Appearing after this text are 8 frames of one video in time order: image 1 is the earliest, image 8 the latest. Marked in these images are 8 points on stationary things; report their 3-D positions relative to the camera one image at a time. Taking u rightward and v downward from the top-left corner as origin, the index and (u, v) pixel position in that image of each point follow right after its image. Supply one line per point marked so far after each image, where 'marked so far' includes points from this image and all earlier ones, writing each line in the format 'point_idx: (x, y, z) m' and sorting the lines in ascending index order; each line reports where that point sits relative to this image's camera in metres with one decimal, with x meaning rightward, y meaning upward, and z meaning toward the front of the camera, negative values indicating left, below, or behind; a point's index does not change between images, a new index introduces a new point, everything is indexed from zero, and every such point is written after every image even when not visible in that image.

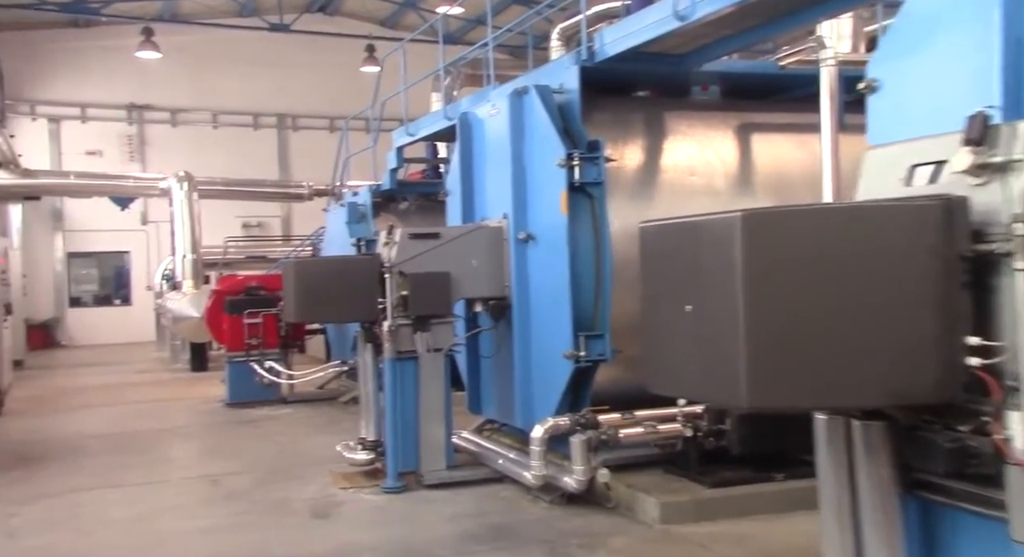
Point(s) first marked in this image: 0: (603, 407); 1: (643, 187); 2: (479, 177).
0: (+0.4, -0.6, +4.7) m
1: (+0.6, +0.4, +4.5) m
2: (-0.2, +0.6, +5.4) m
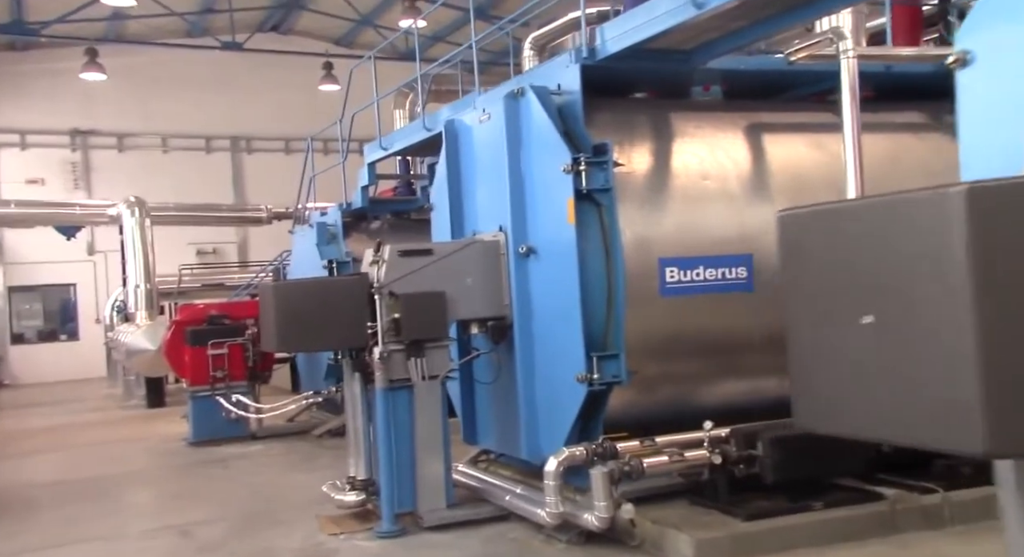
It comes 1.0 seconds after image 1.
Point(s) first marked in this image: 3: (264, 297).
0: (+0.5, -0.7, +4.3) m
1: (+0.6, +0.4, +4.1) m
2: (-0.2, +0.5, +5.0) m
3: (-1.1, -0.1, +4.4) m
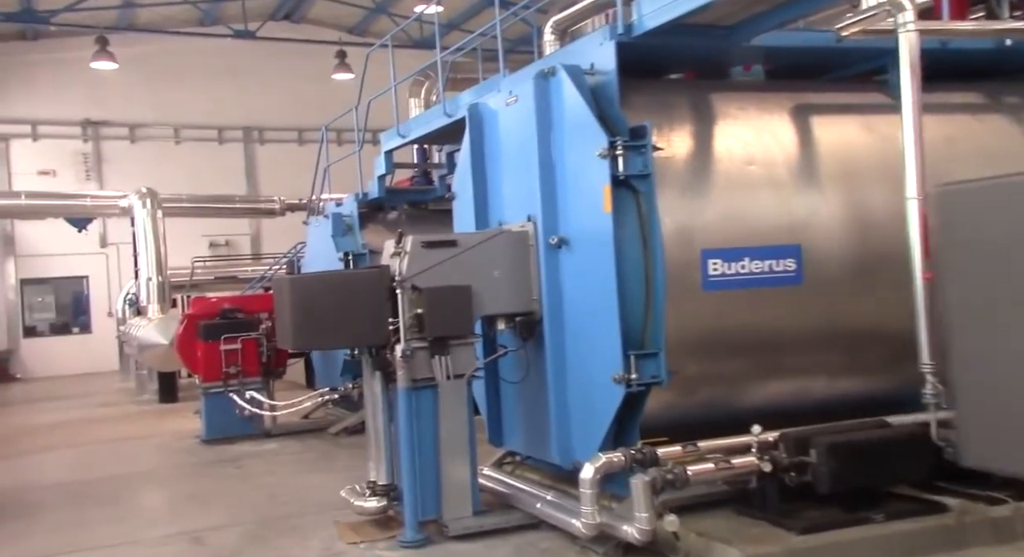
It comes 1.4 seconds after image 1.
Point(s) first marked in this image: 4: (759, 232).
0: (+0.6, -0.7, +4.0) m
1: (+0.7, +0.4, +3.9) m
2: (-0.1, +0.5, +4.8) m
3: (-1.0, 0.0, +4.1) m
4: (+1.0, +0.2, +3.9) m
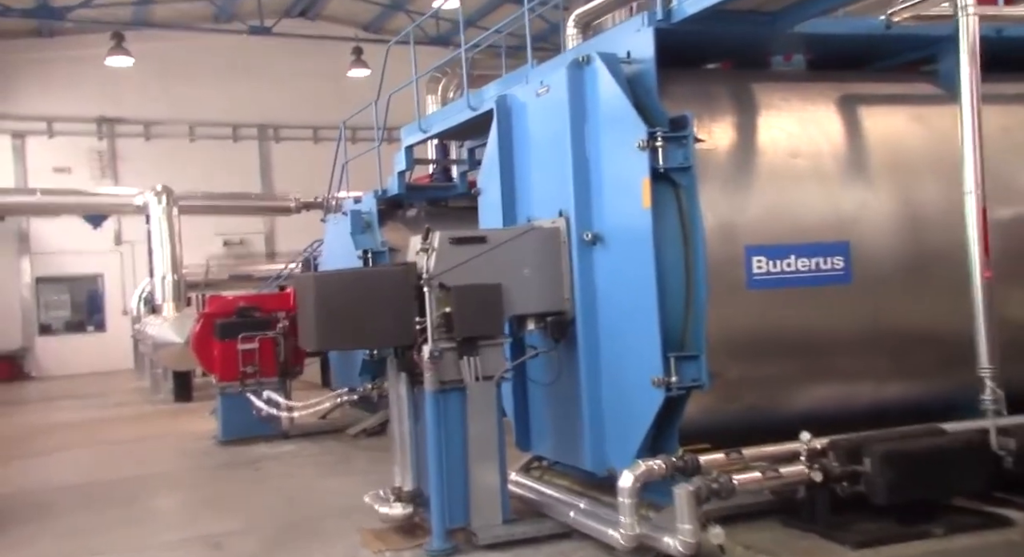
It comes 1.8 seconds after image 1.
0: (+0.7, -0.6, +3.8) m
1: (+0.9, +0.4, +3.7) m
2: (+0.1, +0.5, +4.6) m
3: (-0.8, 0.0, +4.0) m
4: (+1.1, +0.2, +3.7) m
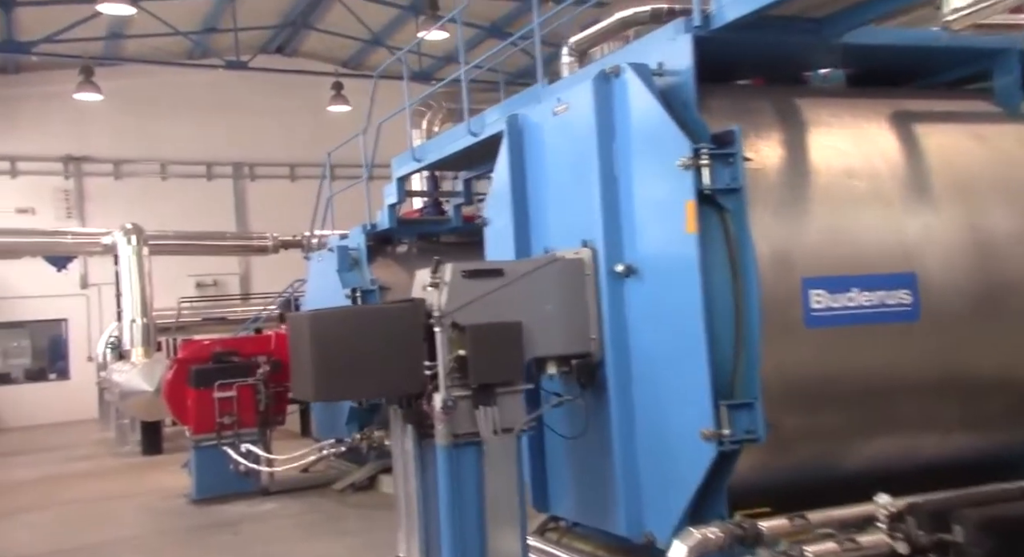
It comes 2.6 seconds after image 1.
0: (+0.8, -0.8, +3.4) m
1: (+0.9, +0.3, +3.2) m
2: (+0.1, +0.3, +4.1) m
3: (-0.8, -0.2, +3.5) m
4: (+1.2, +0.1, +3.3) m
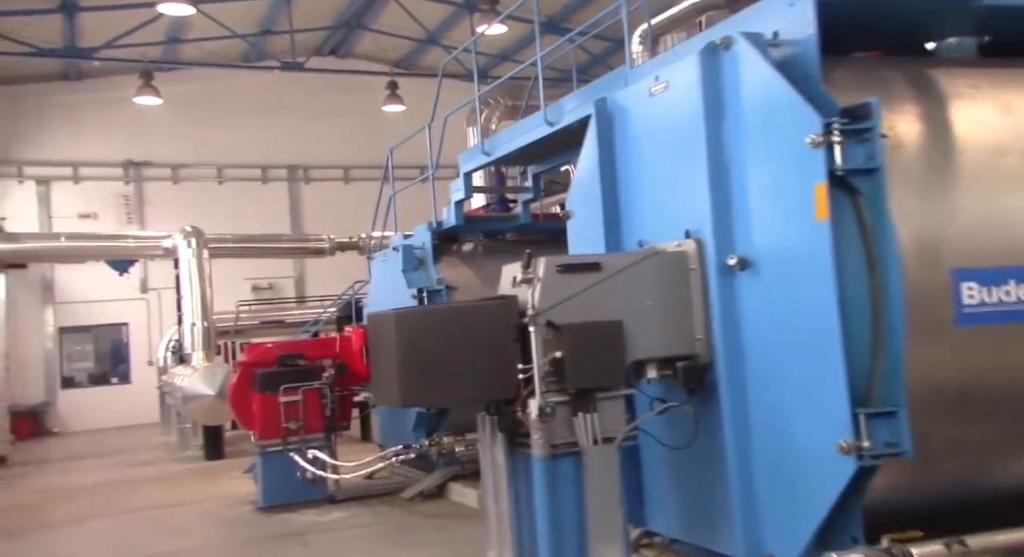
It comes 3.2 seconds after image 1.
0: (+1.1, -0.7, +3.0) m
1: (+1.2, +0.3, +2.9) m
2: (+0.5, +0.4, +3.8) m
3: (-0.4, -0.2, +3.2) m
4: (+1.5, +0.1, +2.9) m
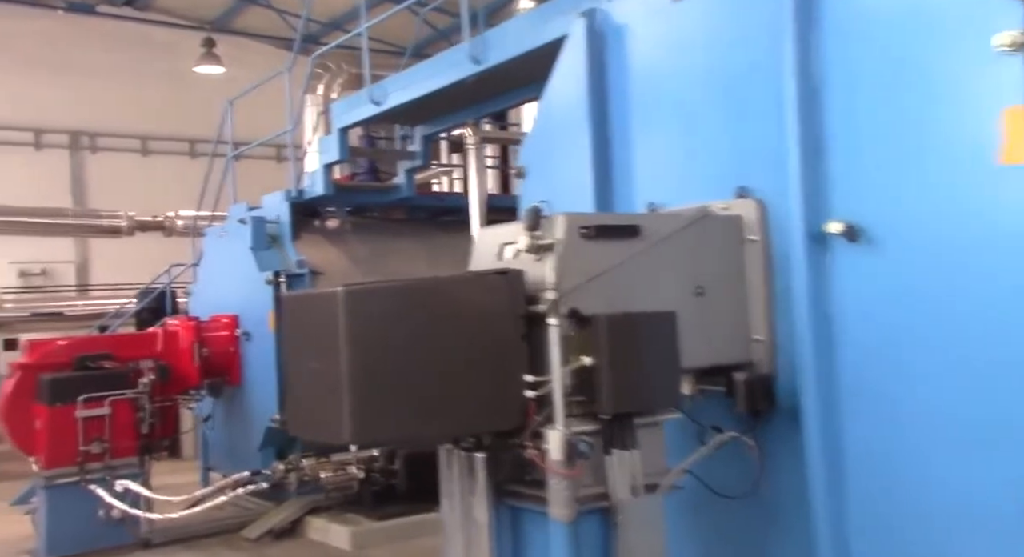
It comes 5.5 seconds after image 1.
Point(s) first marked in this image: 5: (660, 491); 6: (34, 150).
0: (+1.1, -0.7, +2.1) m
1: (+1.3, +0.3, +2.1) m
2: (+0.3, +0.4, +2.8) m
3: (-0.4, -0.1, +2.0) m
4: (+1.5, +0.1, +2.1) m
5: (+0.3, -0.5, +2.2) m
6: (-5.8, +1.6, +12.1) m
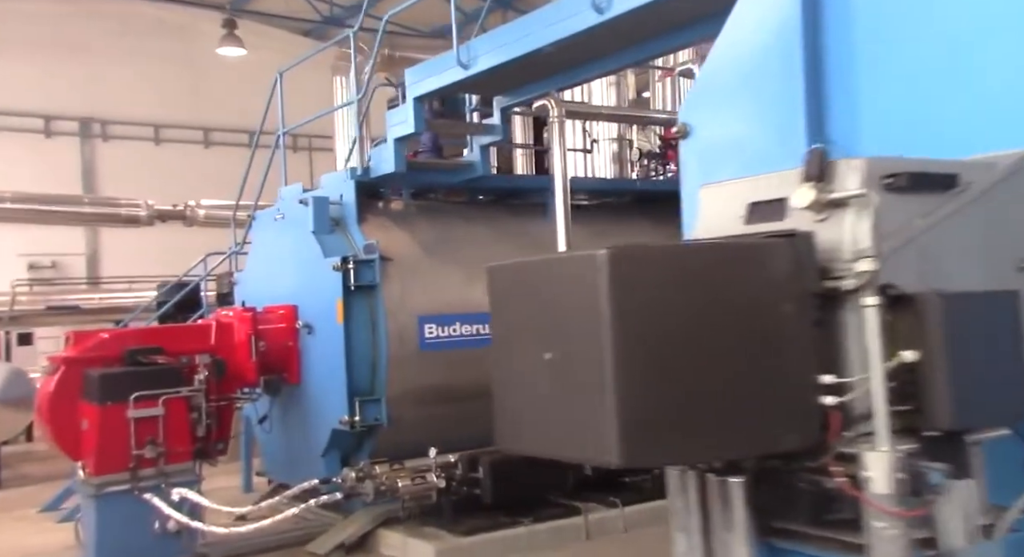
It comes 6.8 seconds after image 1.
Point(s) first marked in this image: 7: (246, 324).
0: (+1.6, -0.7, +1.6) m
1: (+1.8, +0.4, +1.5) m
2: (+0.8, +0.5, +2.3) m
3: (0.0, 0.0, +1.5) m
4: (+2.0, +0.2, +1.6) m
5: (+0.8, -0.4, +1.6) m
6: (-5.3, +1.7, +11.5) m
7: (-1.3, -0.2, +4.7) m
